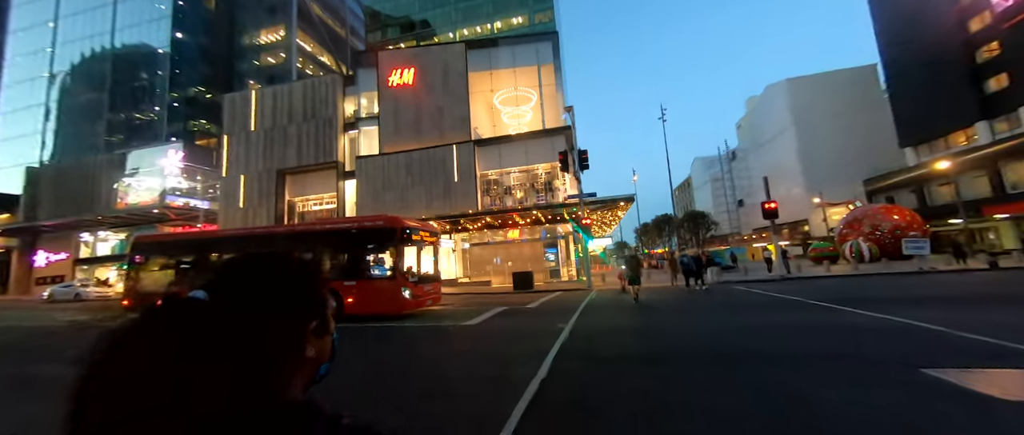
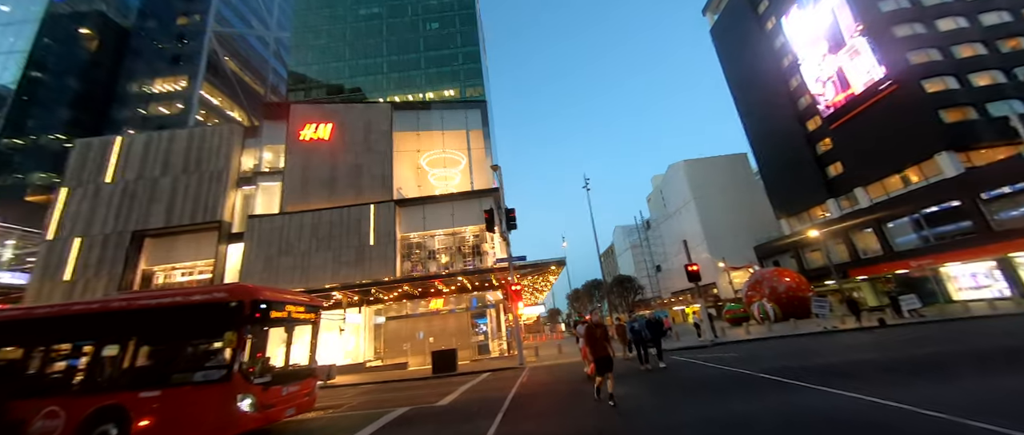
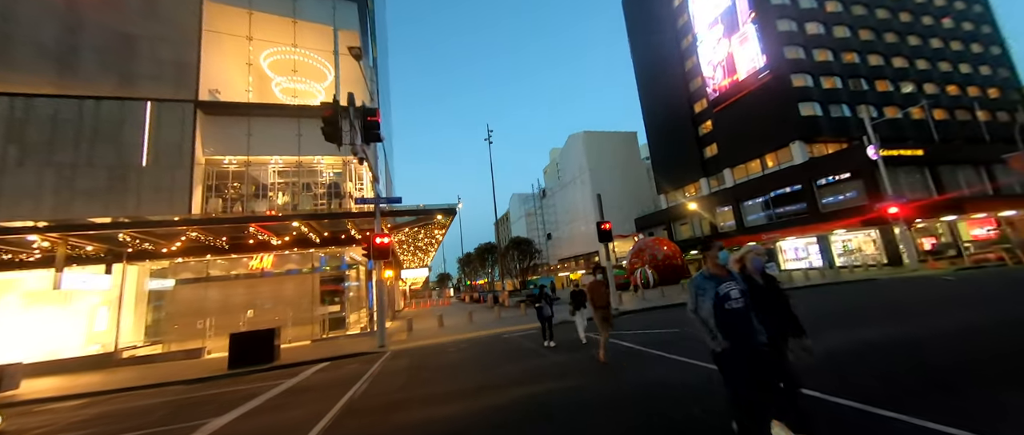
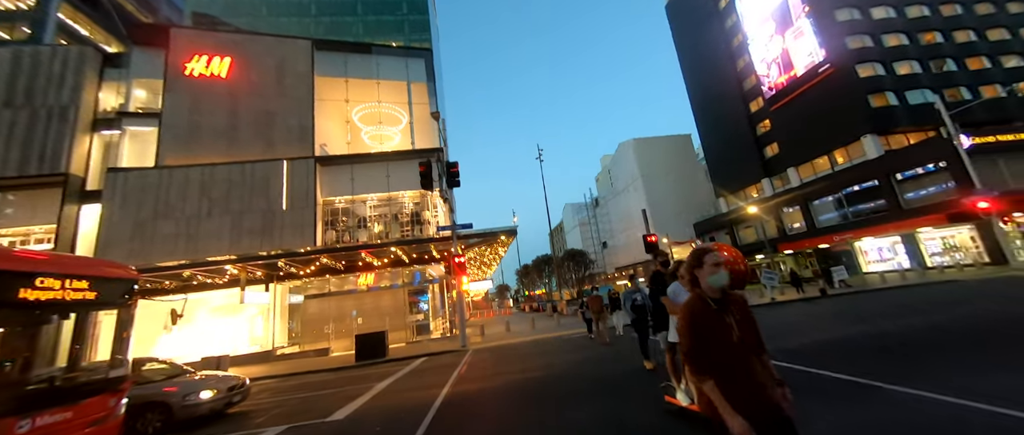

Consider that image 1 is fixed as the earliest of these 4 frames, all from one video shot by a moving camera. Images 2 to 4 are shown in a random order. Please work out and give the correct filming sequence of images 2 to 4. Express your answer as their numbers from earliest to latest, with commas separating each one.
2, 4, 3
